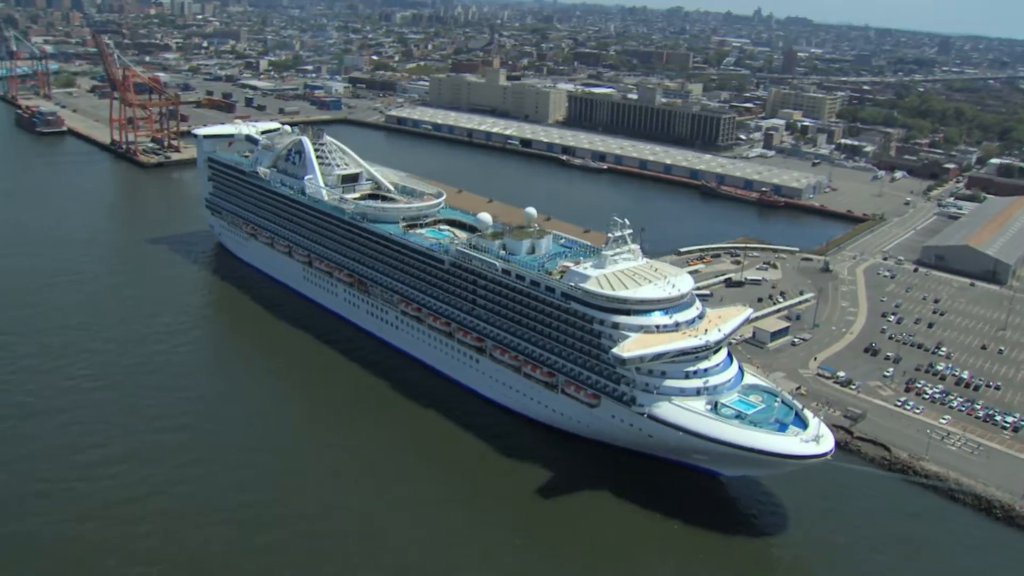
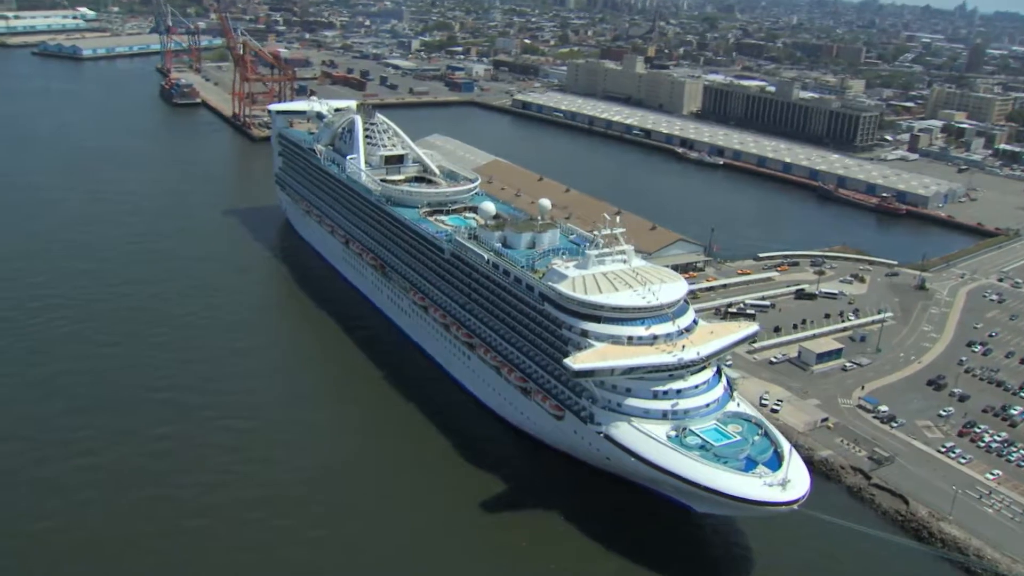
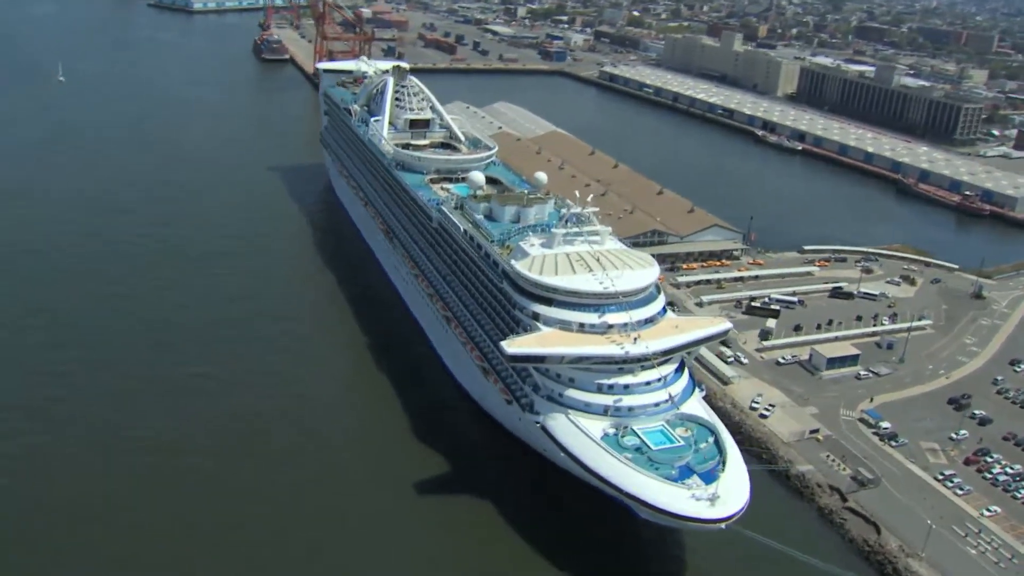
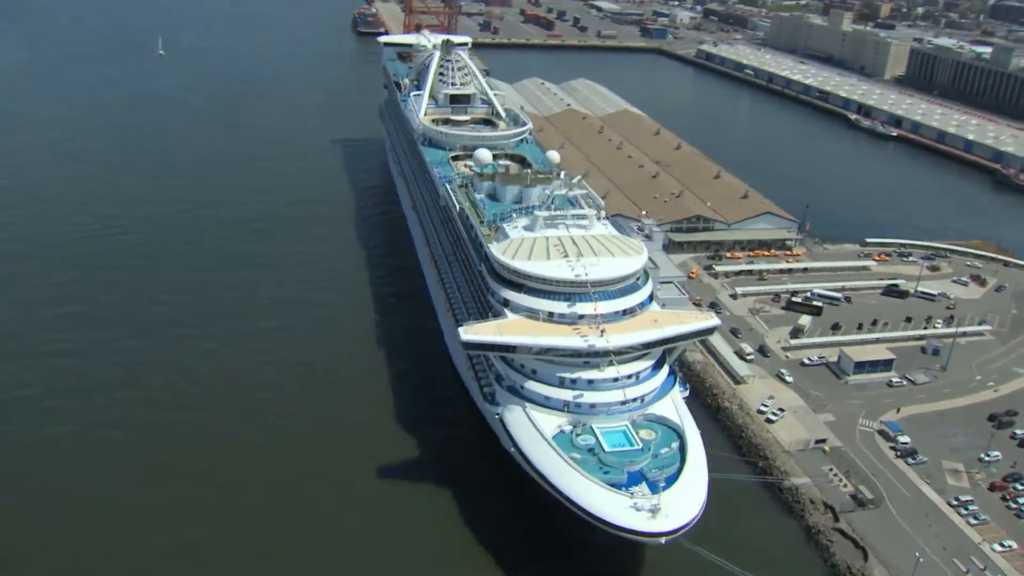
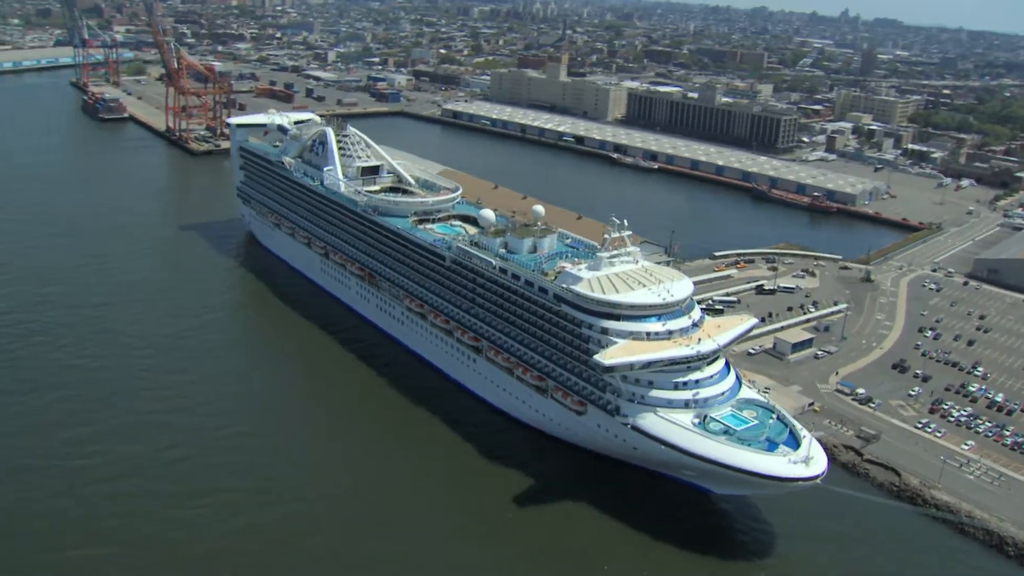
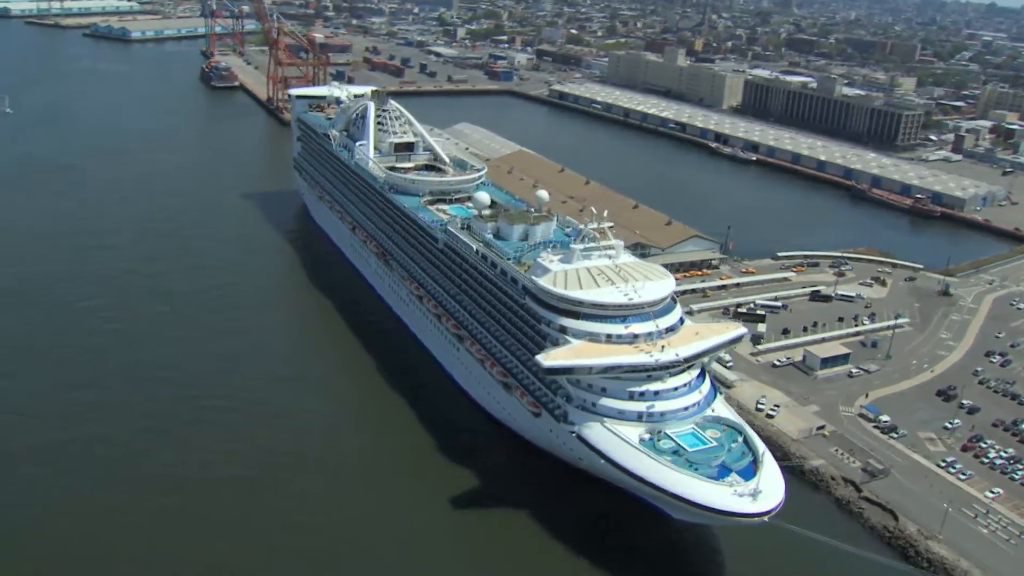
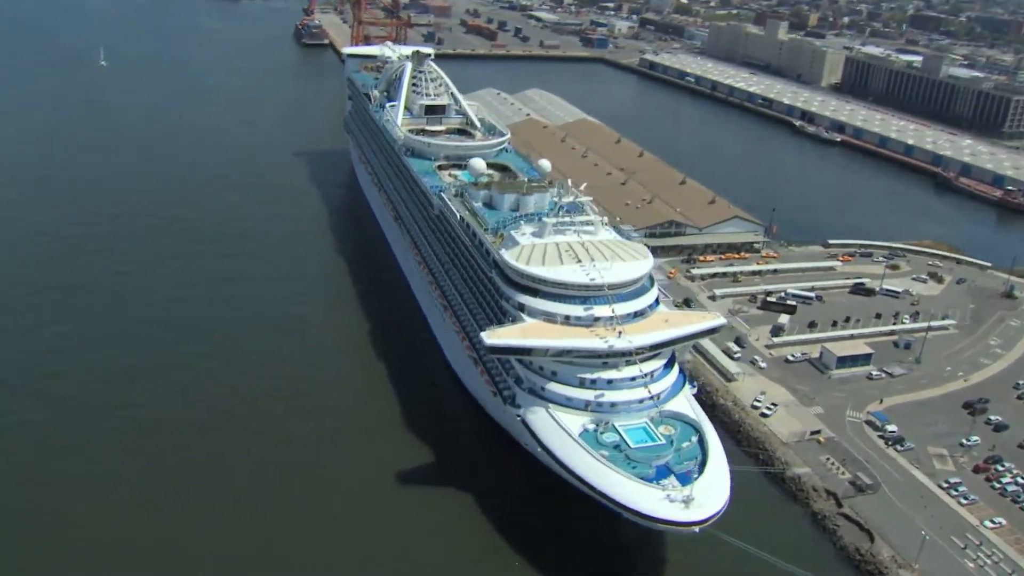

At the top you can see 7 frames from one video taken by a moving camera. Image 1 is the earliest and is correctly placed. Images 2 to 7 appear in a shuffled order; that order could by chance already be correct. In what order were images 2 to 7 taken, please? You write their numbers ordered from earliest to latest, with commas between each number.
5, 2, 6, 3, 7, 4
